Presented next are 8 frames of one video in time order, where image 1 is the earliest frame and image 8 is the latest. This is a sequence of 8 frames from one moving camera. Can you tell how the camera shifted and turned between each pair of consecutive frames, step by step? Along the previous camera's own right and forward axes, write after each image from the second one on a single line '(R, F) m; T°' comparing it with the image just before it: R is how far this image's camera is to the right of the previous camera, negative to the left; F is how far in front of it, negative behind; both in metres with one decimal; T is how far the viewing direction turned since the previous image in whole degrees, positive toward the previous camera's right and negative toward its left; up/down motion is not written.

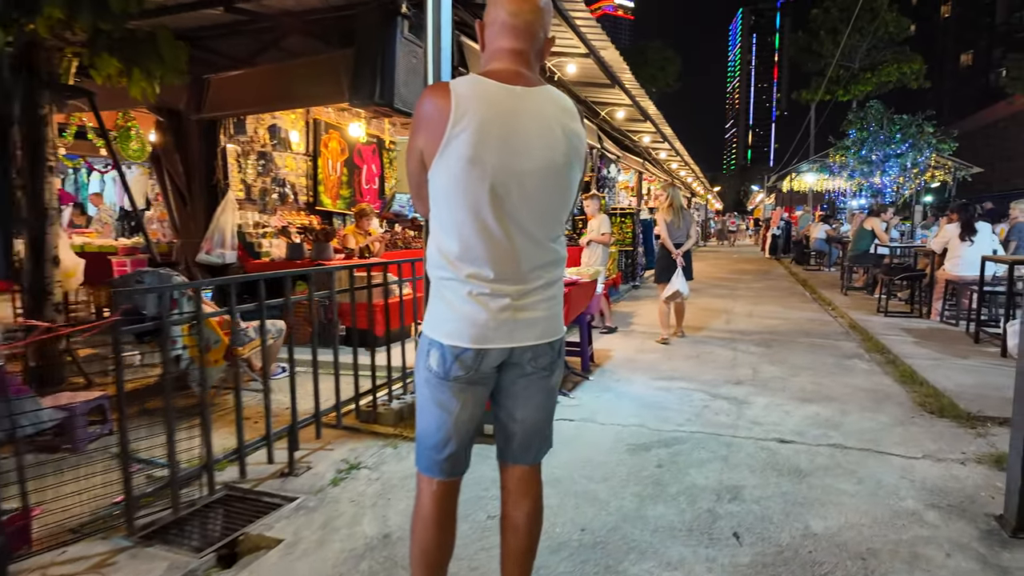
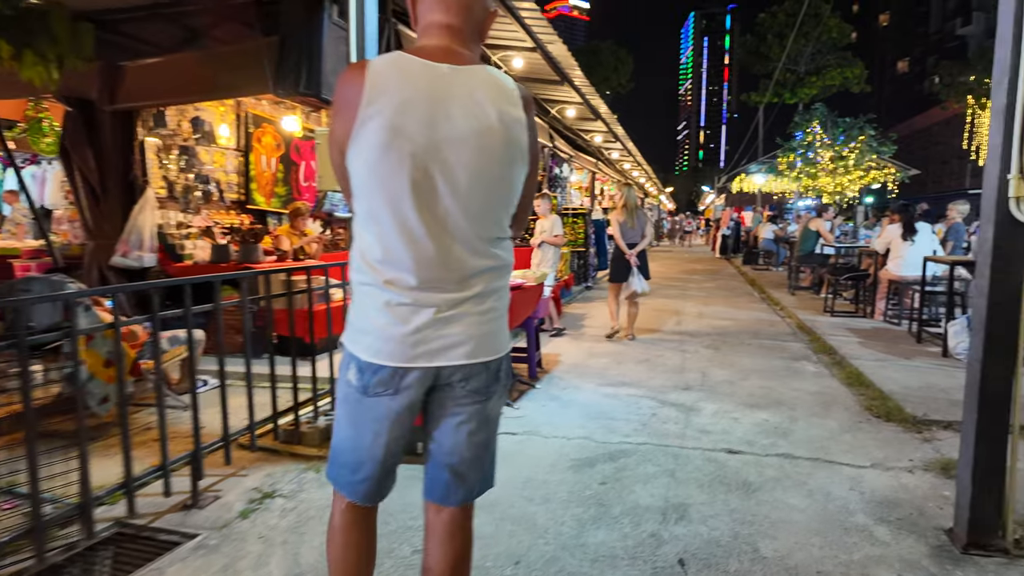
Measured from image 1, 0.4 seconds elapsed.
(+0.1, +0.2) m; +4°
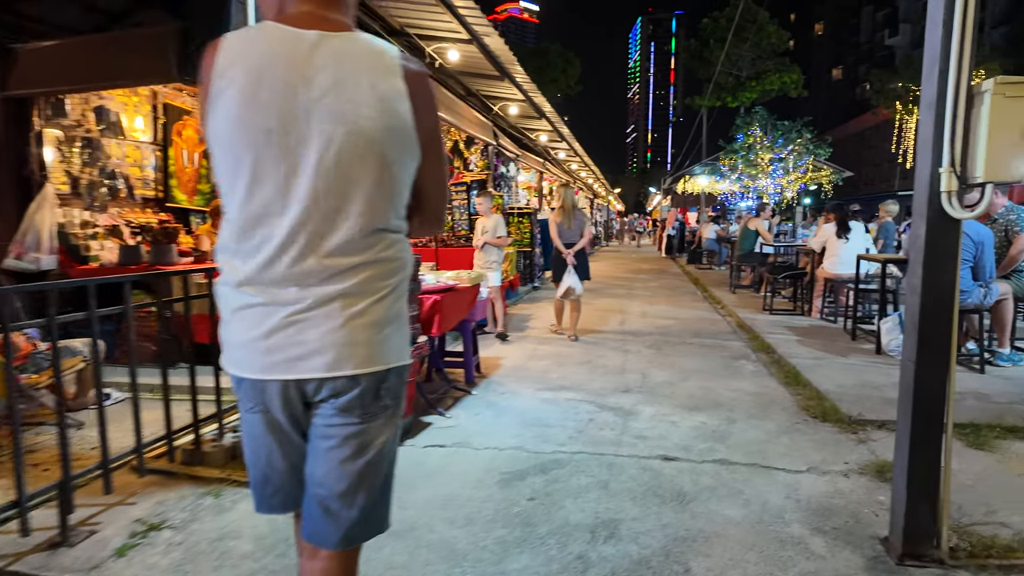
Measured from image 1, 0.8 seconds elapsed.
(+0.2, +0.2) m; +4°
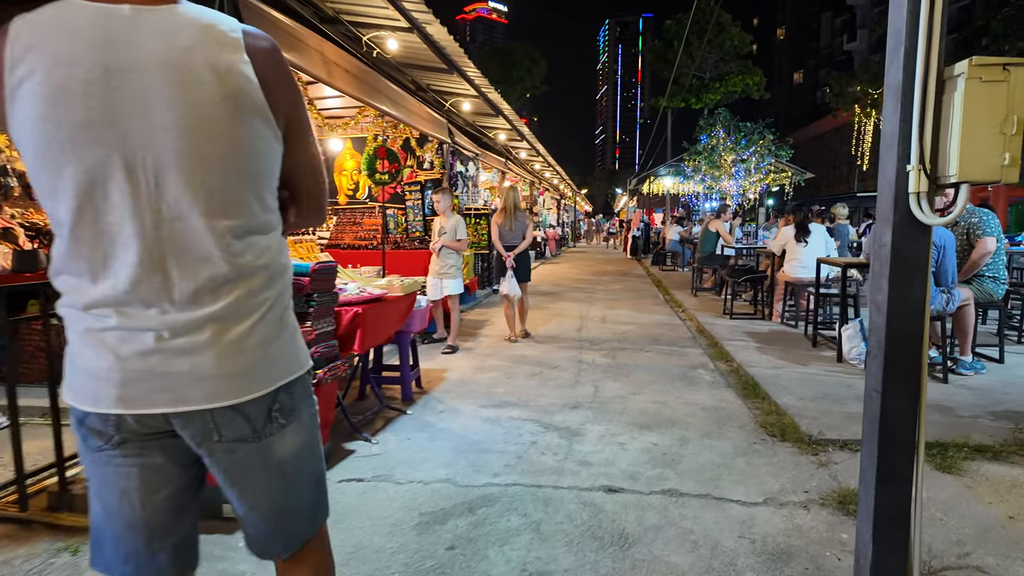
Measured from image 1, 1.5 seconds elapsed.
(+0.2, +0.4) m; +3°
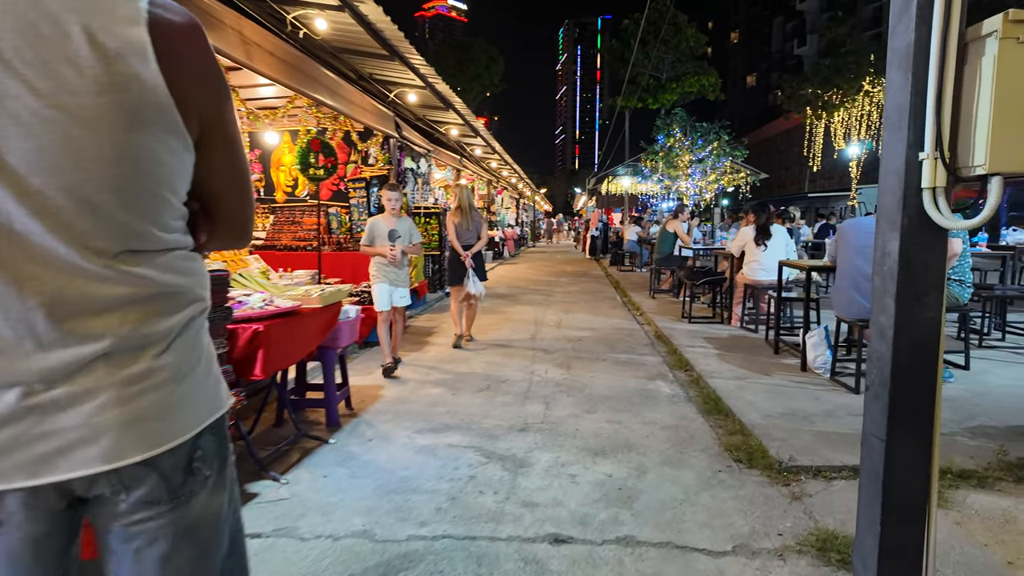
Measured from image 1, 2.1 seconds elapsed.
(+0.1, +0.5) m; +4°
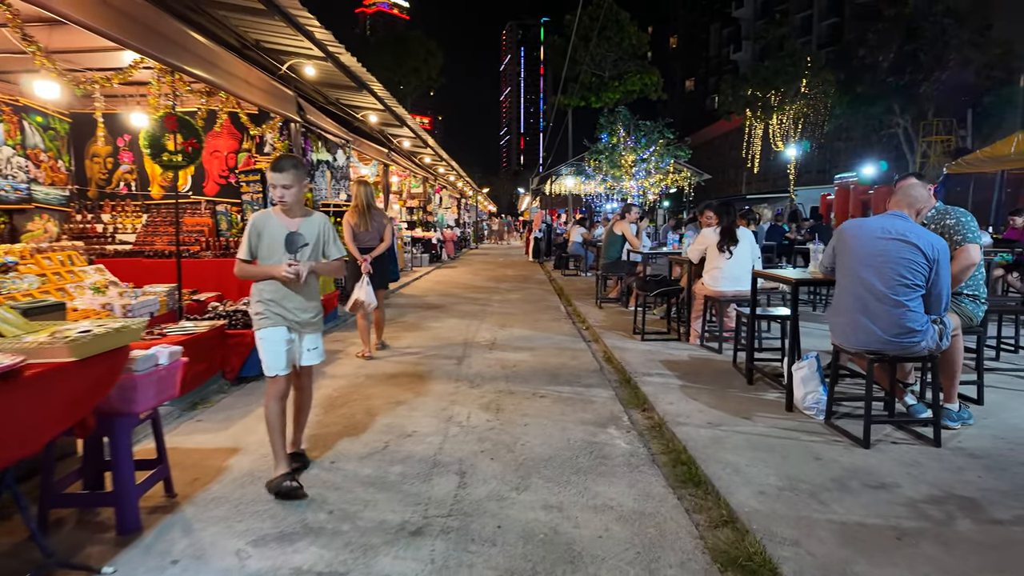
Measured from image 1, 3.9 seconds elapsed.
(+0.3, +1.2) m; +5°
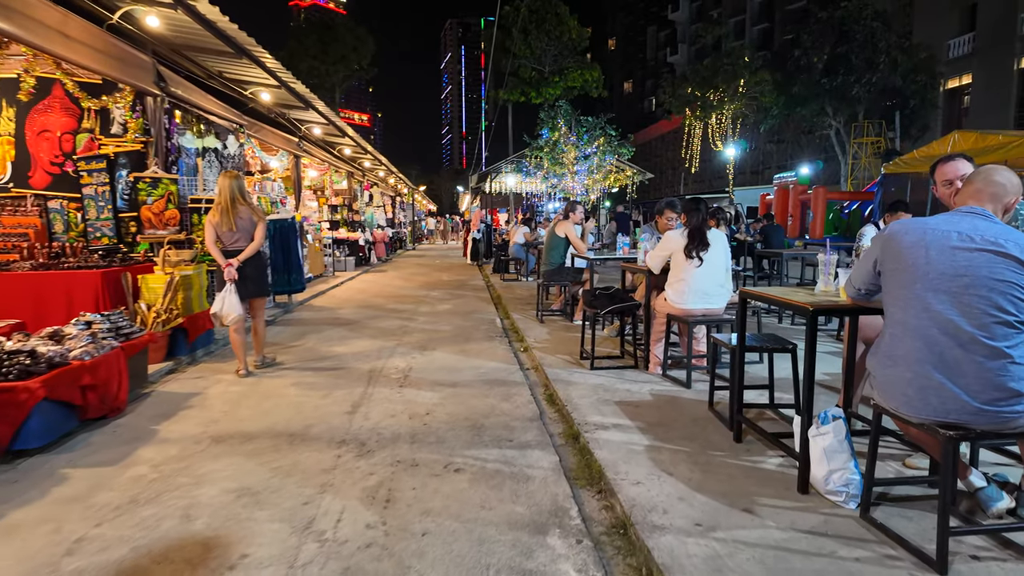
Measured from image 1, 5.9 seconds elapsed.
(+0.2, +1.4) m; +5°
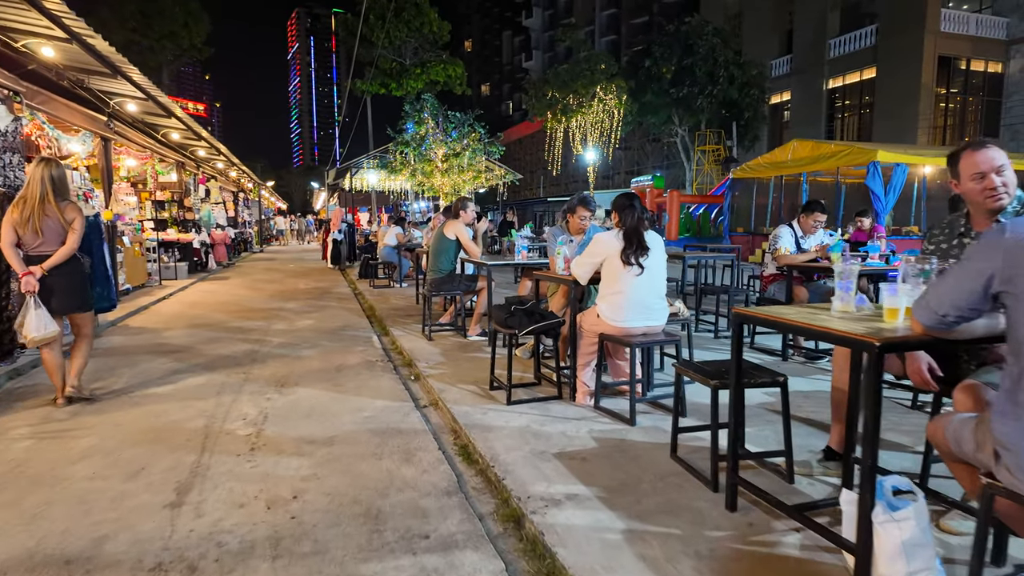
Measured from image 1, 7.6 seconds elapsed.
(-0.2, +1.1) m; +13°
